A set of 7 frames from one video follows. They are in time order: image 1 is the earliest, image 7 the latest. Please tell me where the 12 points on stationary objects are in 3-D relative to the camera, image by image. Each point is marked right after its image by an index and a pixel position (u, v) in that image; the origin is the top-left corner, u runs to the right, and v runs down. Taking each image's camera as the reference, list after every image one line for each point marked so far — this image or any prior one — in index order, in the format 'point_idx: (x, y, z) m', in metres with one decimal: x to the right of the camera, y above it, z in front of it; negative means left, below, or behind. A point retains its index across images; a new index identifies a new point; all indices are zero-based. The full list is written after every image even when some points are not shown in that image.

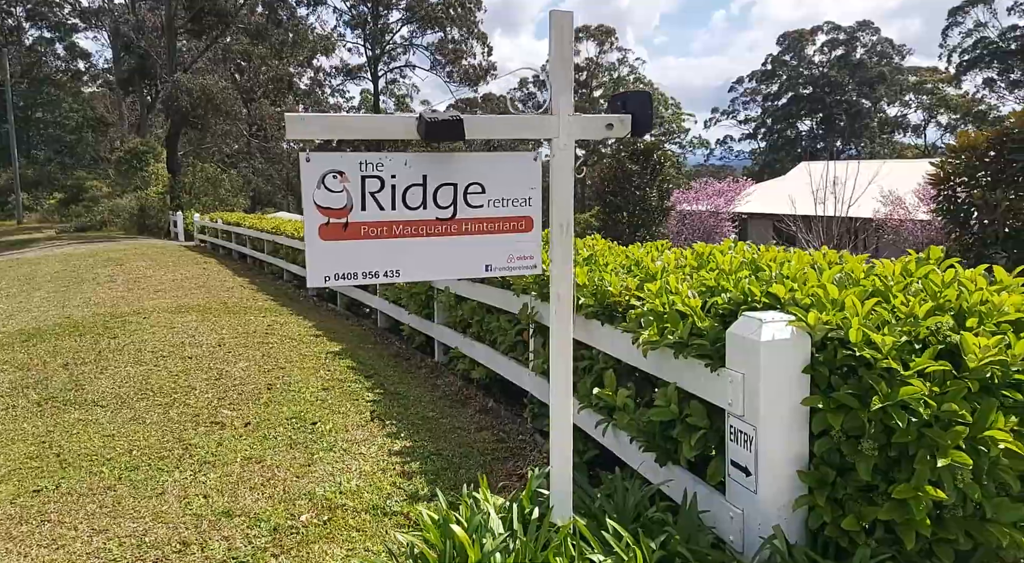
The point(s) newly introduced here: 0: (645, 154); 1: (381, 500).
0: (+3.1, +2.9, +16.3) m
1: (-0.6, -1.1, +3.5) m
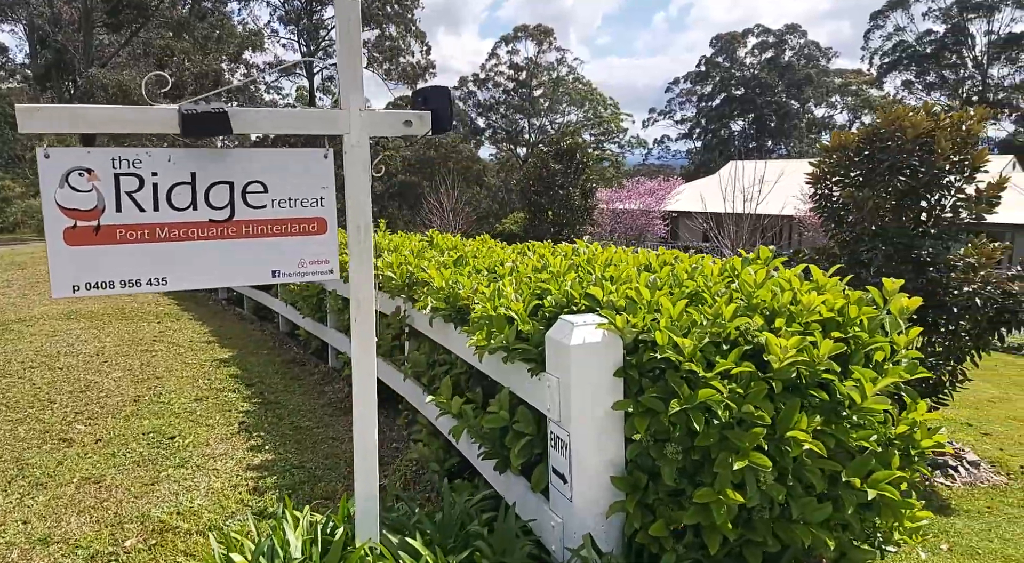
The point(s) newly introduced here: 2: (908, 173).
0: (+1.3, +2.9, +16.3) m
1: (-1.3, -1.1, +3.3) m
2: (+2.8, +0.8, +5.1) m
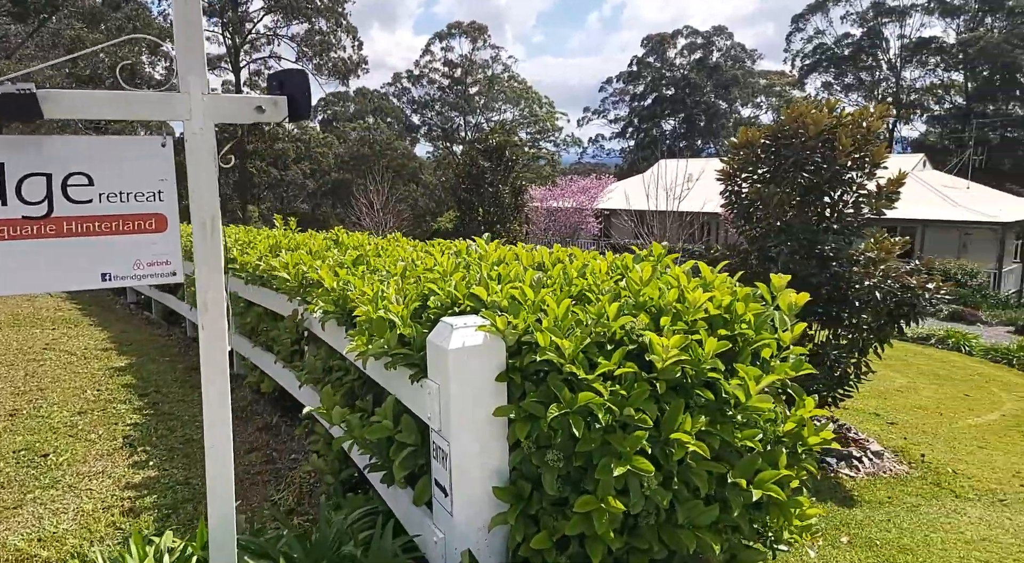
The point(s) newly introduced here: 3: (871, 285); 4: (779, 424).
0: (-0.3, +3.0, +16.2) m
1: (-1.8, -1.1, +3.0) m
2: (+2.2, +0.8, +5.1) m
3: (+2.5, 0.0, +5.0) m
4: (+0.9, -0.5, +2.5) m
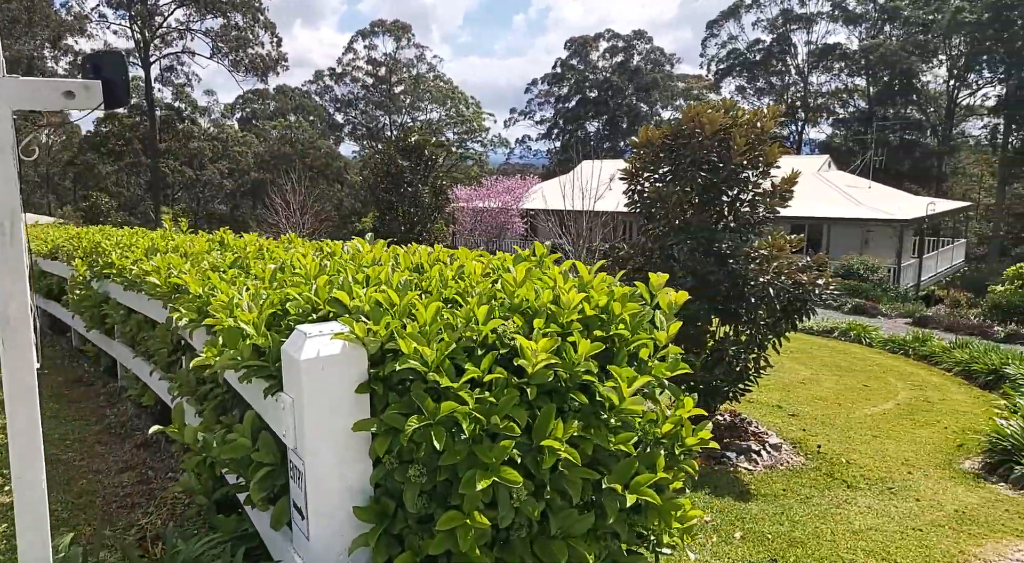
0: (-2.2, +2.9, +16.0) m
1: (-2.3, -1.1, +2.7) m
2: (+1.5, +0.9, +5.2) m
3: (+1.8, 0.0, +5.1) m
4: (+0.5, -0.5, +2.4) m
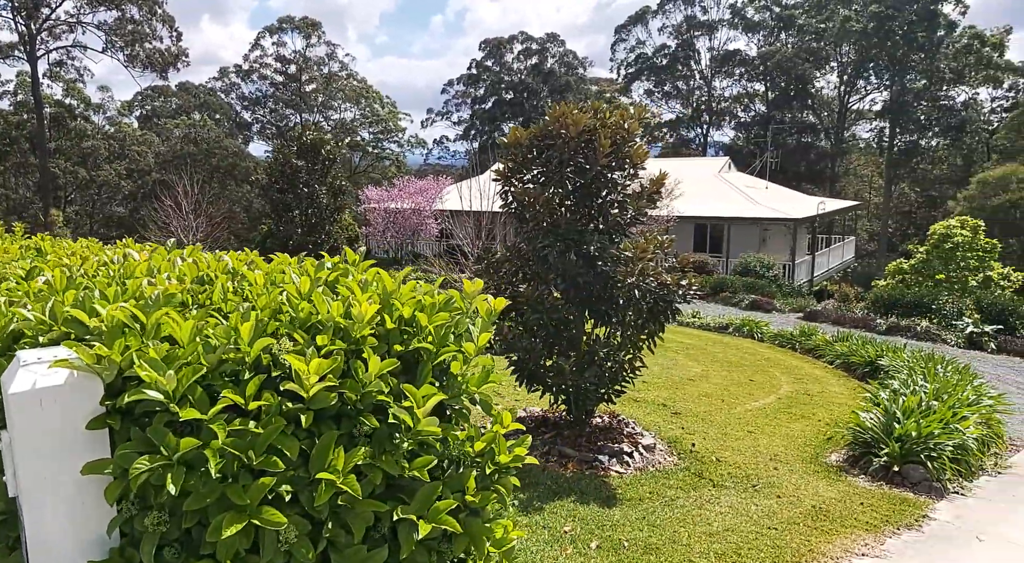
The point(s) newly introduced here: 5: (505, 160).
0: (-4.3, +2.8, +15.4) m
1: (-2.9, -1.2, +2.2) m
2: (+0.5, +0.8, +5.1) m
3: (+0.8, 0.0, +5.0) m
4: (-0.2, -0.5, +2.2) m
5: (-0.1, +0.9, +5.4) m
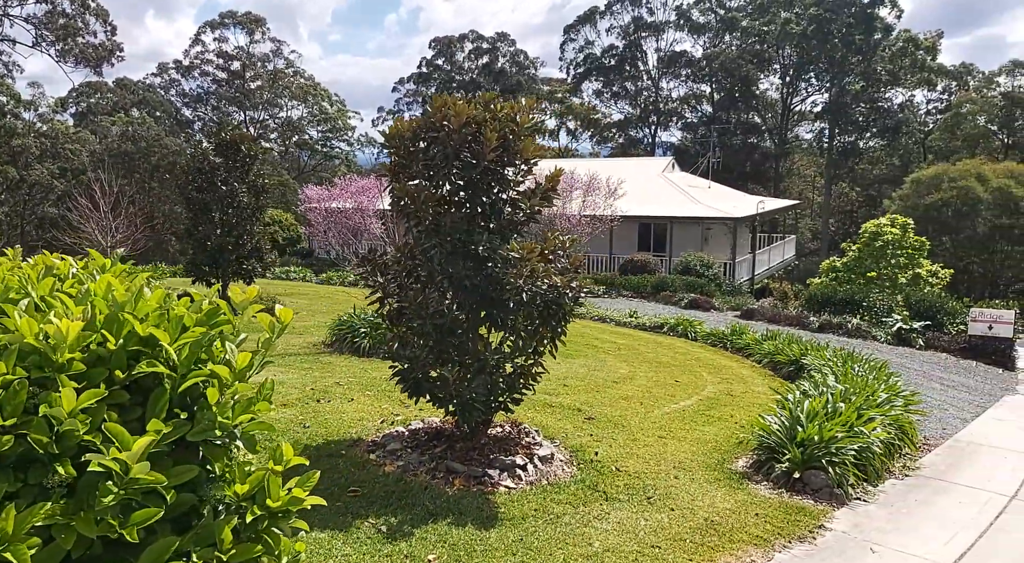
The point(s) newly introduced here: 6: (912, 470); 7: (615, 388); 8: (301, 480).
0: (-5.8, +2.8, +14.8) m
1: (-3.5, -1.3, +1.7) m
2: (-0.3, +0.8, +4.8) m
3: (0.0, 0.0, +4.7) m
4: (-0.8, -0.5, +1.9) m
5: (-0.9, +0.9, +5.0) m
6: (+3.5, -1.7, +6.3) m
7: (+1.3, -1.4, +9.3) m
8: (-0.6, -0.6, +2.0) m
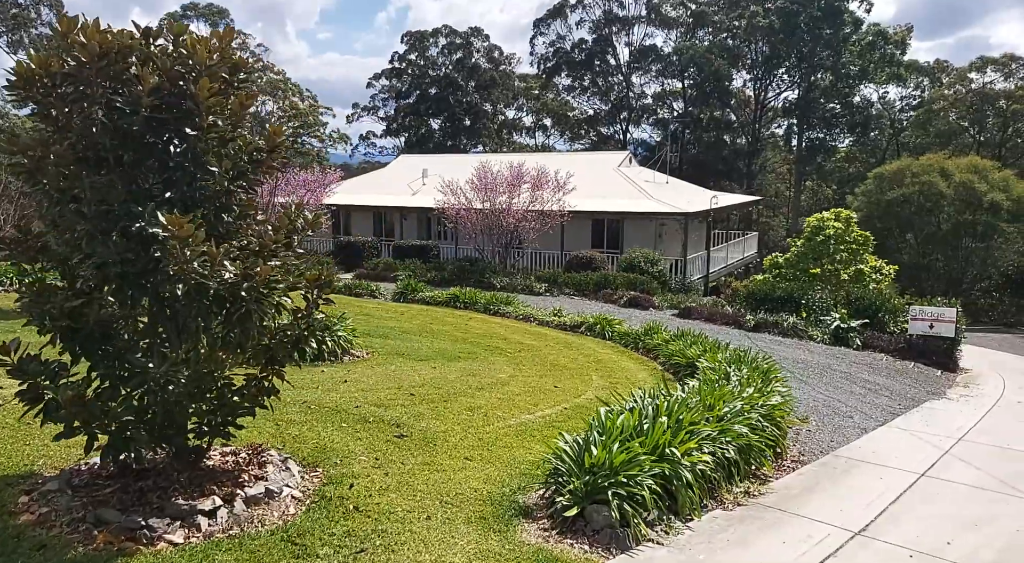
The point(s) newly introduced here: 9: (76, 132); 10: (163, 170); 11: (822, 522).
0: (-7.7, +2.8, +13.6) m
1: (-5.2, -1.2, +0.5) m
2: (-2.0, +0.9, +3.7) m
3: (-1.7, 0.0, +3.6) m
4: (-2.4, -0.5, +0.8) m
5: (-2.6, +1.0, +3.9) m
6: (+1.8, -1.6, +5.3) m
7: (-0.5, -1.3, +8.3) m
8: (-2.3, -0.5, +1.0) m
9: (-2.3, +0.8, +3.7) m
10: (-1.9, +0.6, +3.9) m
11: (+2.2, -1.7, +5.0) m
